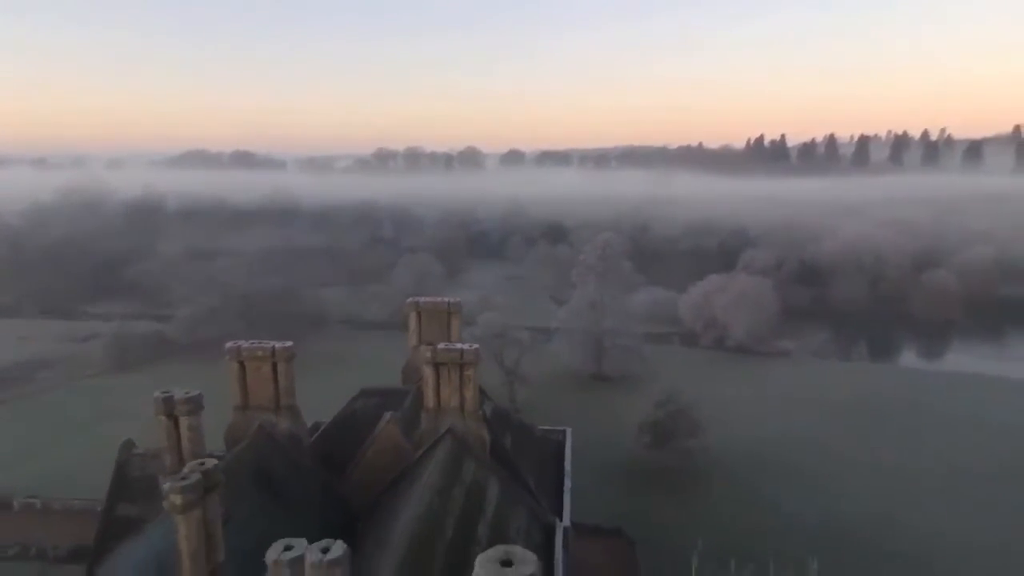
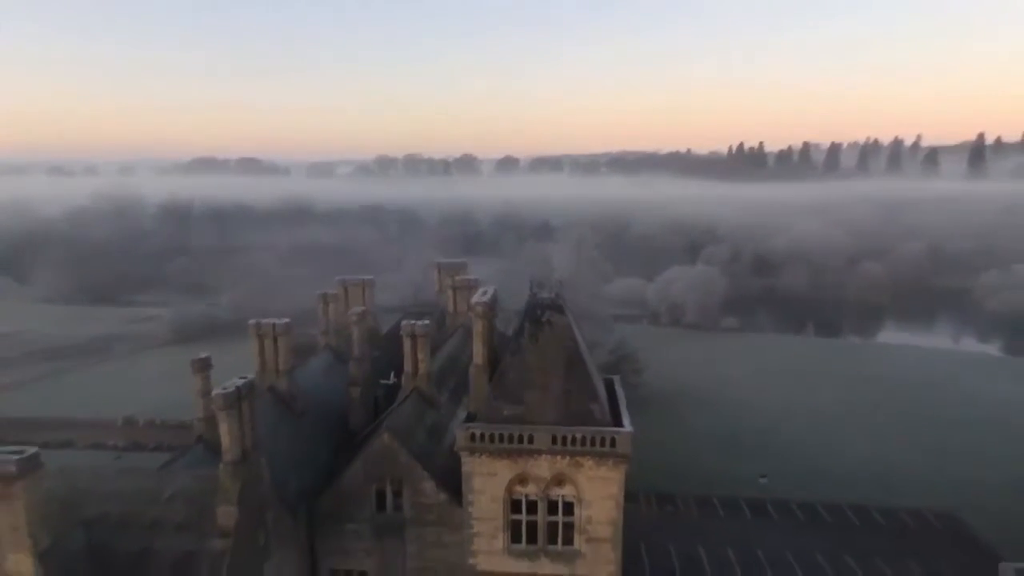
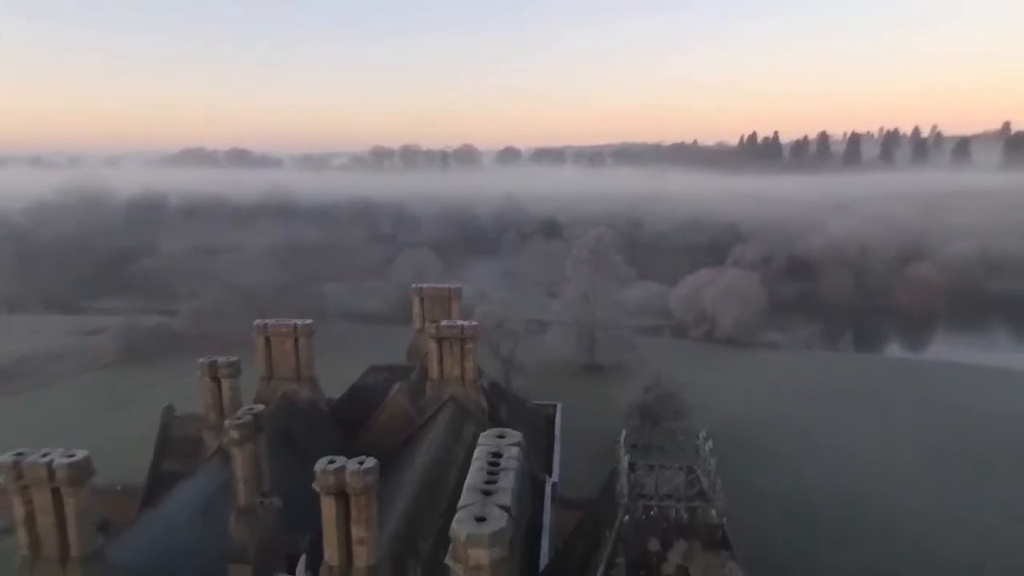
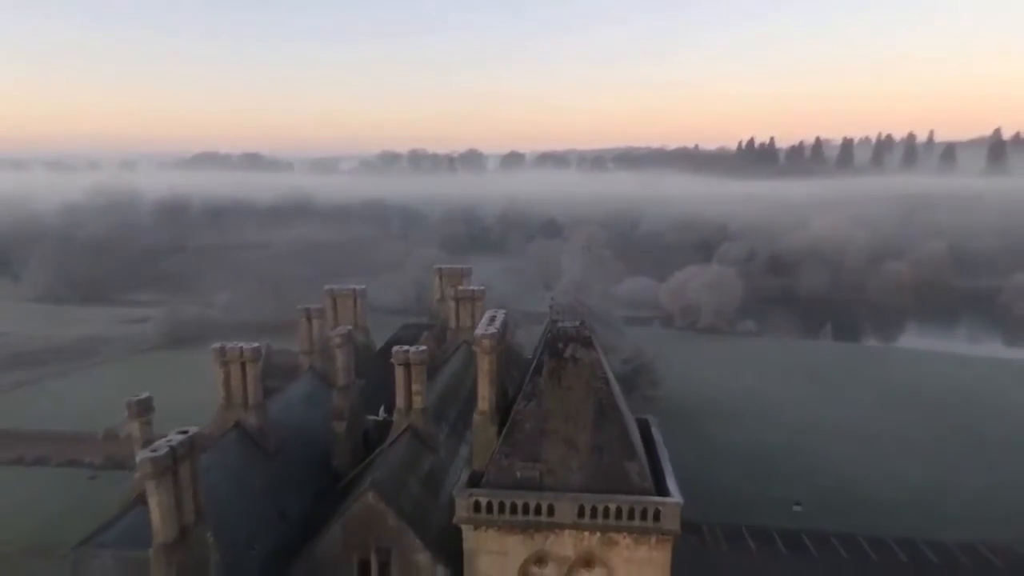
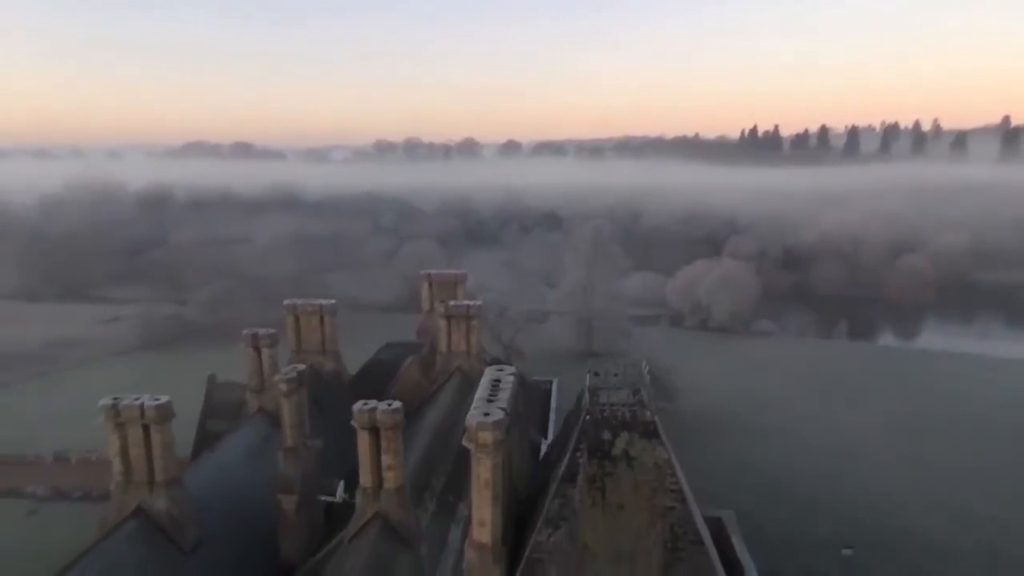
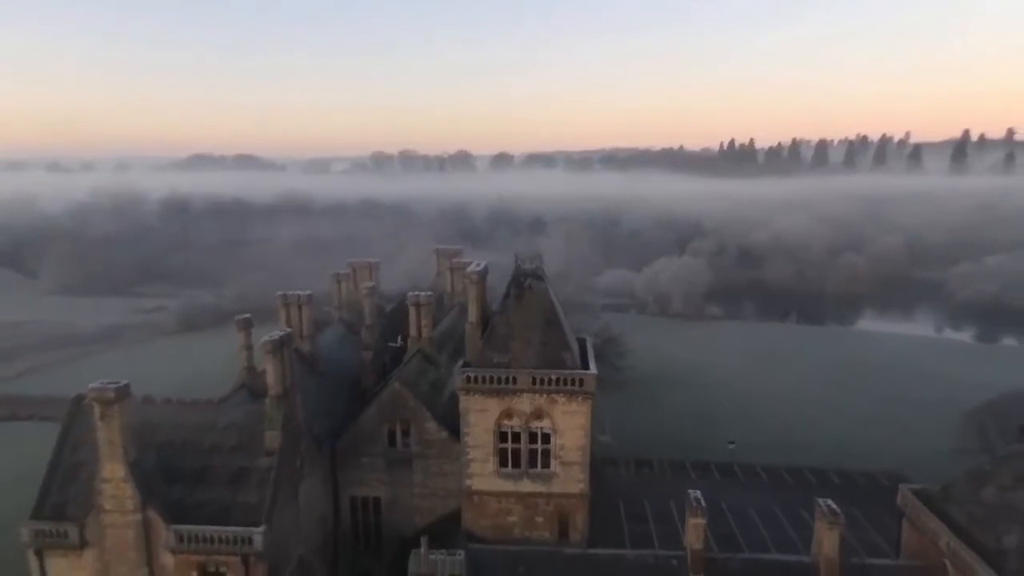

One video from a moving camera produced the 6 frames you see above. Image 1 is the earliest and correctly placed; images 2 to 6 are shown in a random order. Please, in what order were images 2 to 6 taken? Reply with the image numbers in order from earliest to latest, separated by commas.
3, 5, 4, 2, 6
